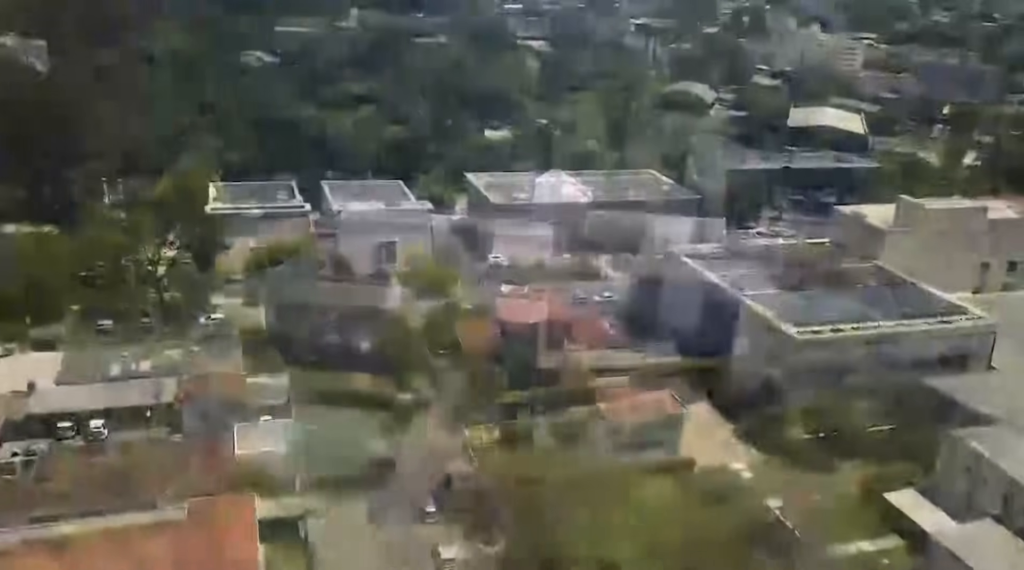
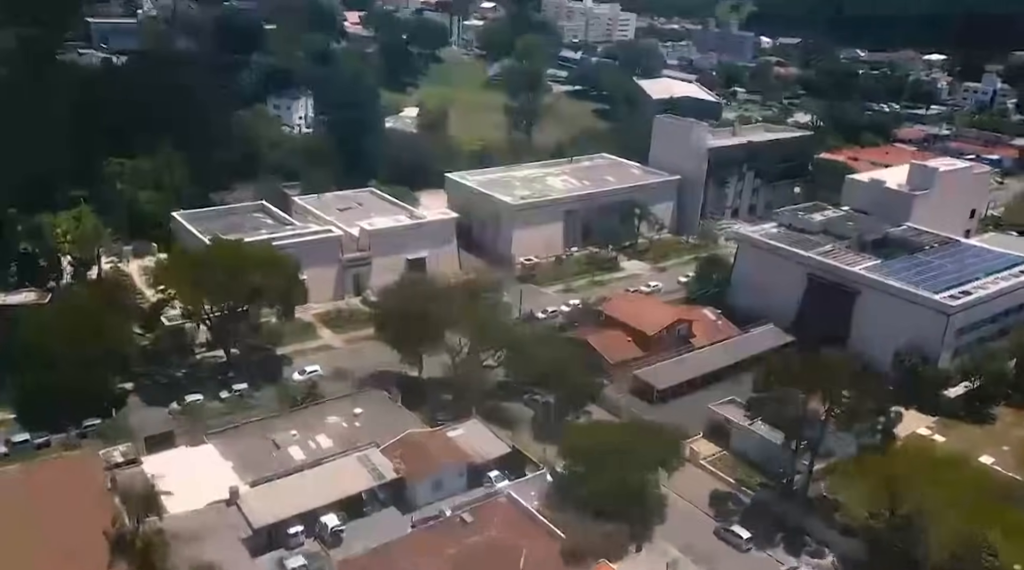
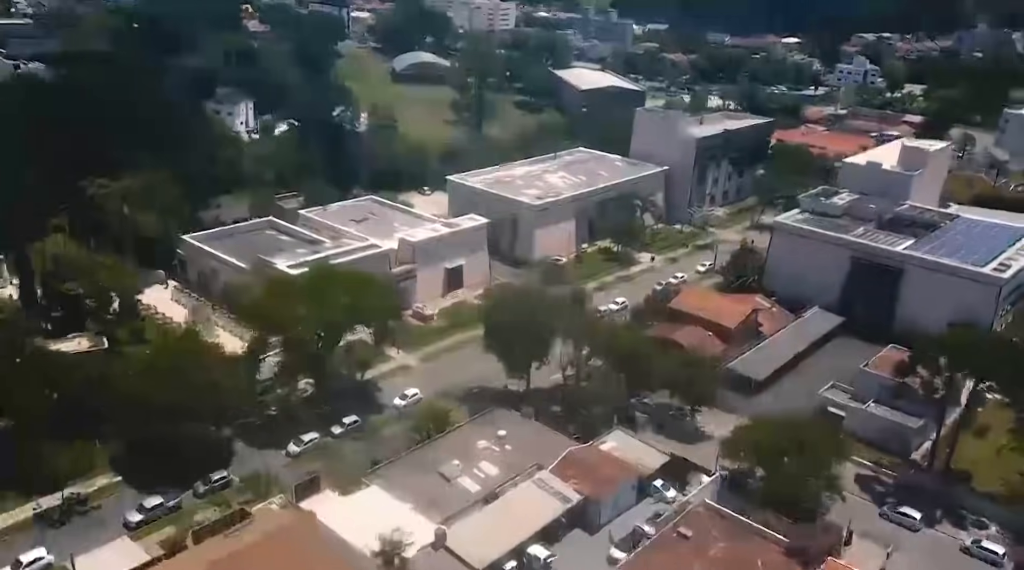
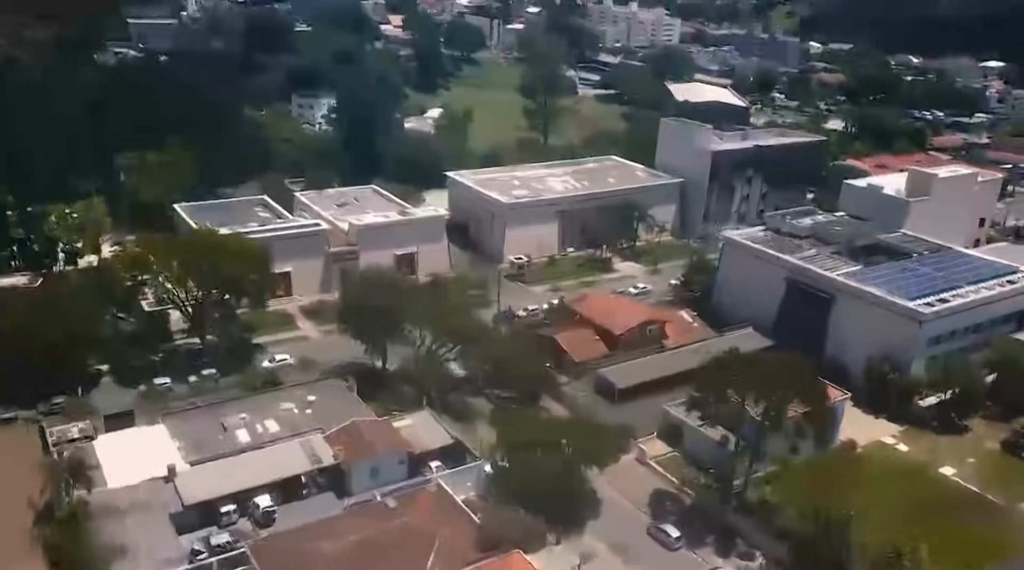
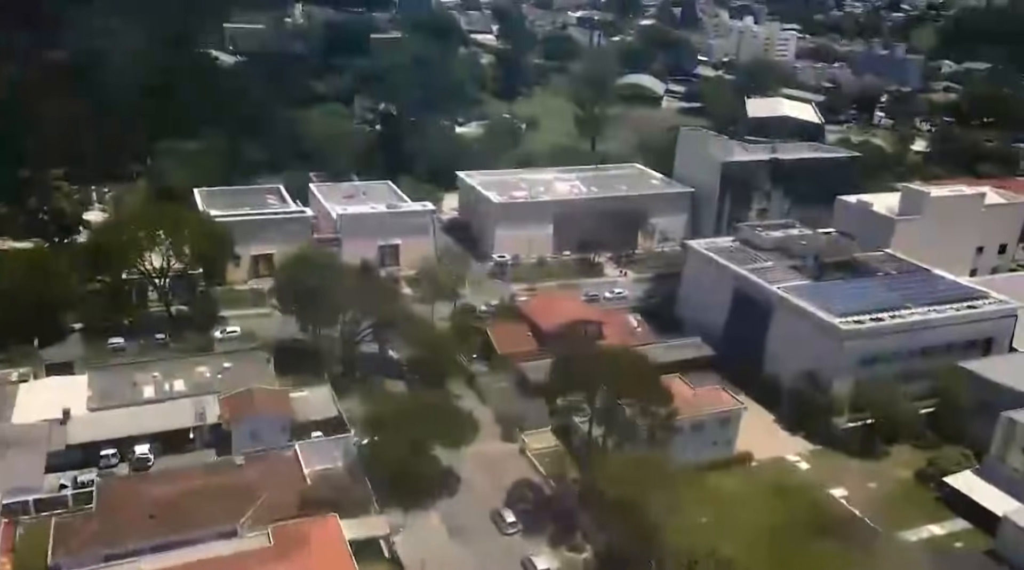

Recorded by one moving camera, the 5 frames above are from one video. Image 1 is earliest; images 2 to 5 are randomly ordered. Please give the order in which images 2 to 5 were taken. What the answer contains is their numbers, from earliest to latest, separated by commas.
5, 4, 2, 3
